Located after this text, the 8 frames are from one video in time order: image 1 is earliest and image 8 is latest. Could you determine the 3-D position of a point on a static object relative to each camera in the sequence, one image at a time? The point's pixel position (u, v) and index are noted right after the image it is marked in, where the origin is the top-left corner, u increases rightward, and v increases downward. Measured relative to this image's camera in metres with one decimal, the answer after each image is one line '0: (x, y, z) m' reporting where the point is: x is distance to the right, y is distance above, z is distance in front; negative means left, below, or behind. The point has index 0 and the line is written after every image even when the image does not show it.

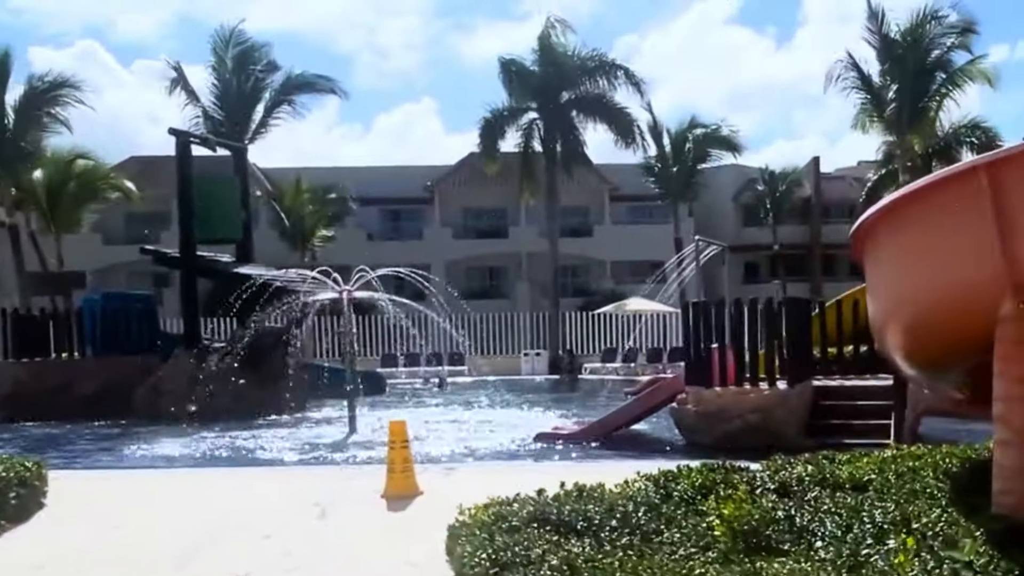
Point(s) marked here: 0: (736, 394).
0: (+3.0, -1.4, +12.7) m
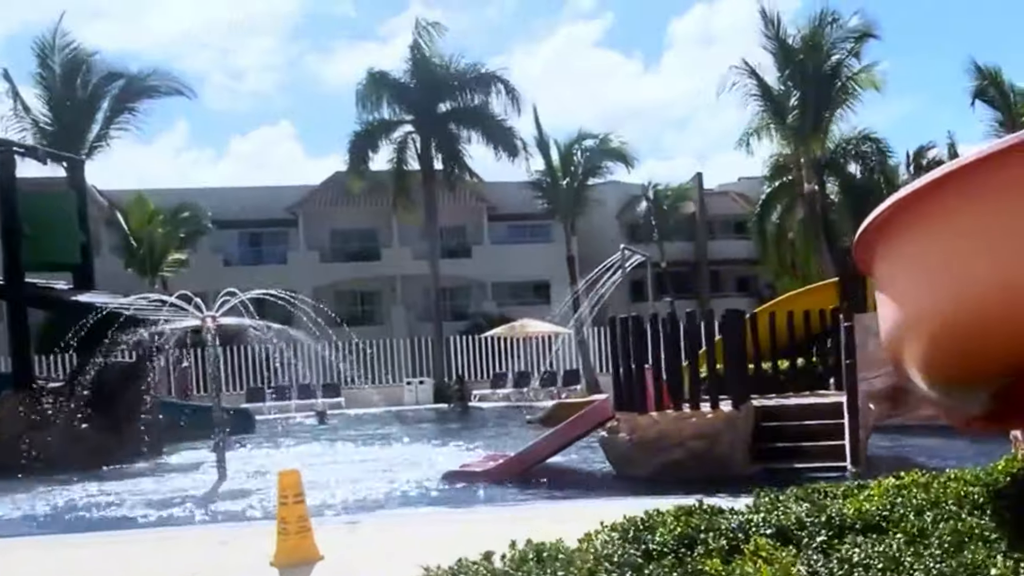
0: (+1.9, -1.5, +11.2) m
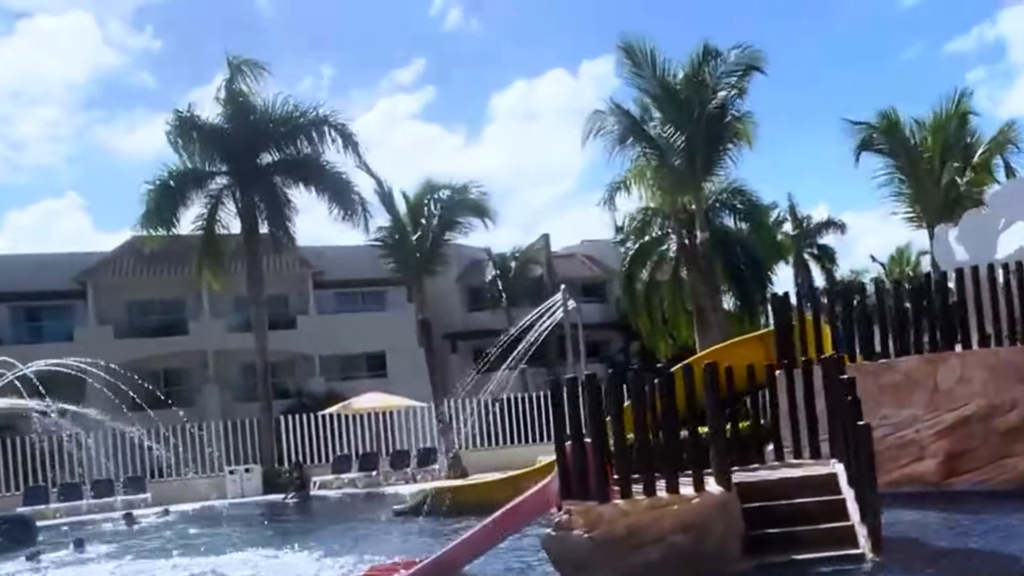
0: (+1.2, -1.9, +8.3) m
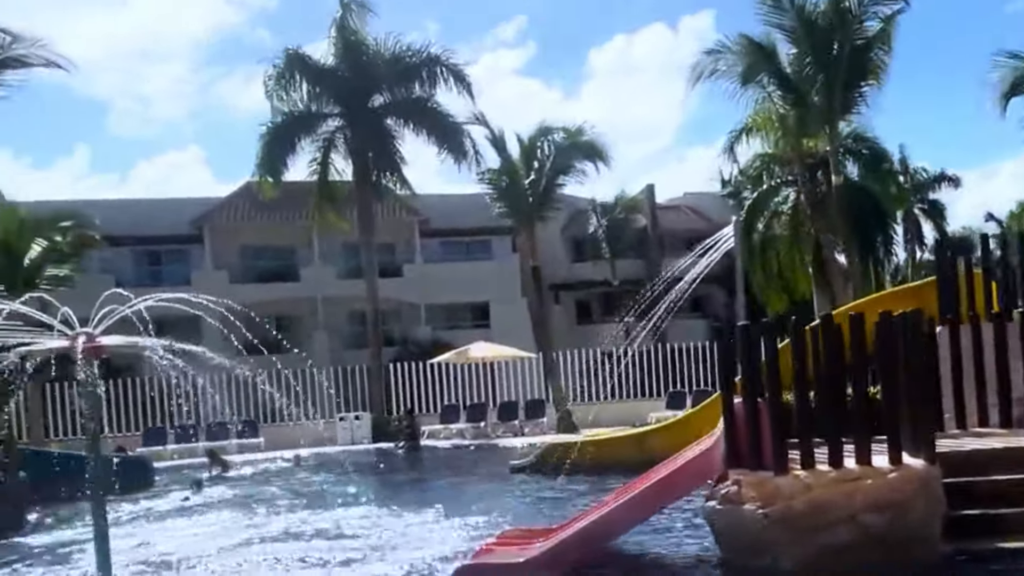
0: (+2.5, -1.5, +7.2) m
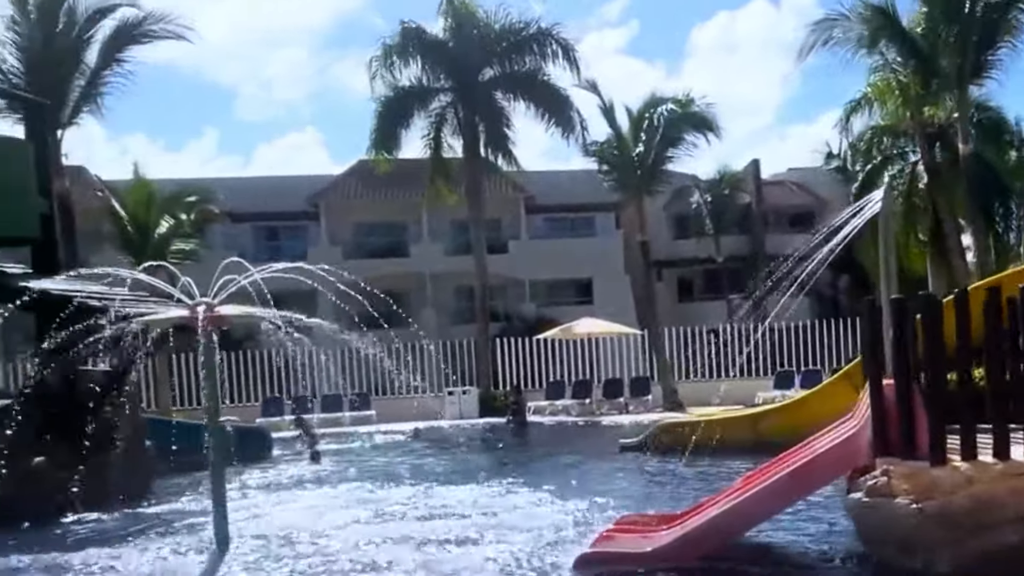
0: (+3.4, -1.3, +6.7) m
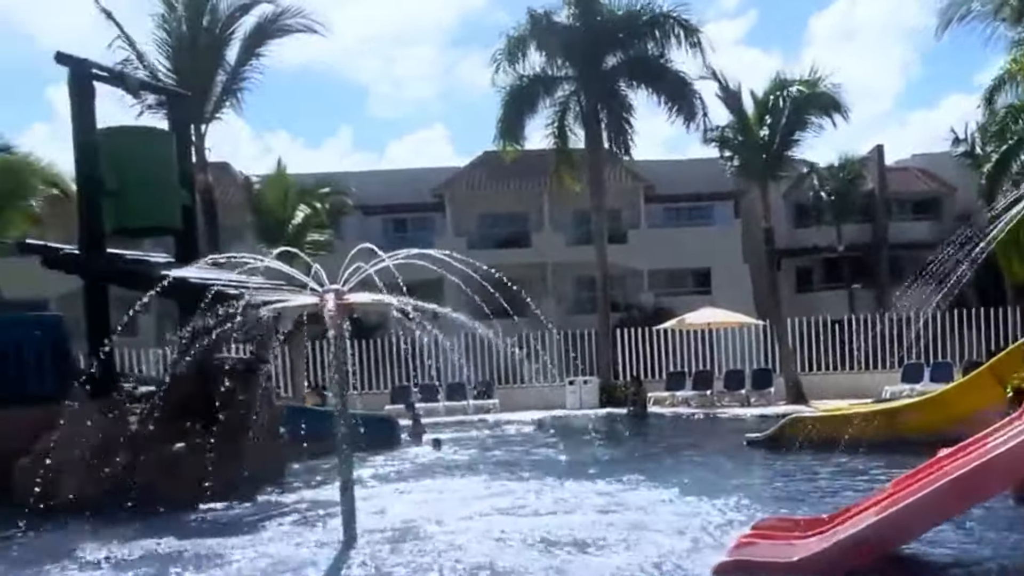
0: (+4.5, -1.2, +6.1) m
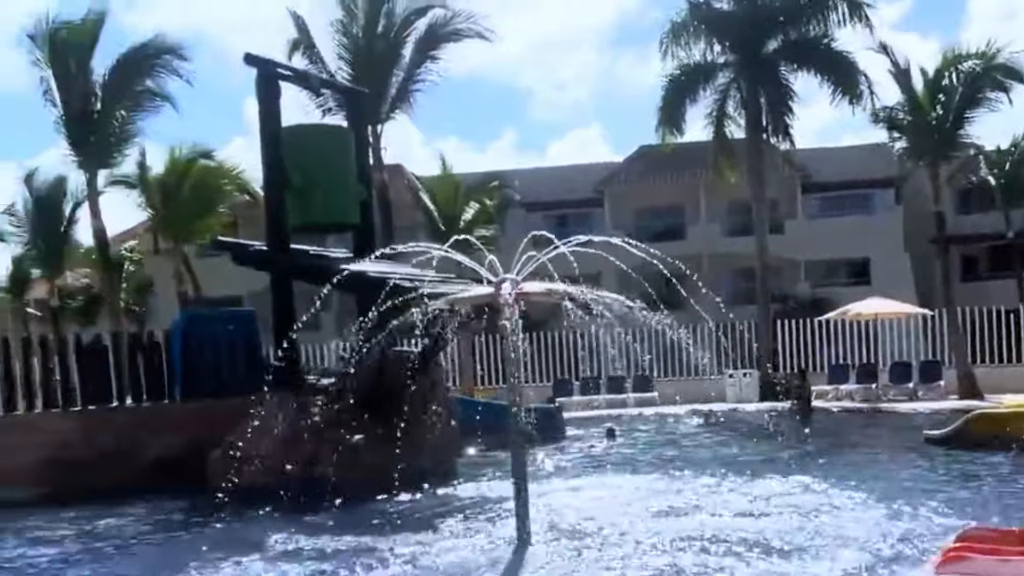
0: (+5.8, -1.1, +5.4) m
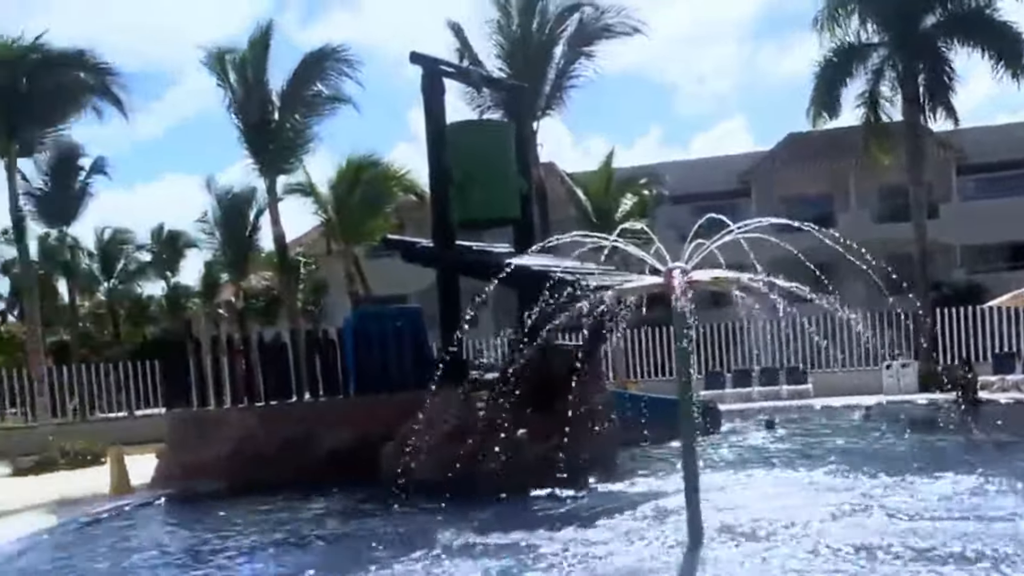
0: (+7.0, -0.8, +4.7) m
